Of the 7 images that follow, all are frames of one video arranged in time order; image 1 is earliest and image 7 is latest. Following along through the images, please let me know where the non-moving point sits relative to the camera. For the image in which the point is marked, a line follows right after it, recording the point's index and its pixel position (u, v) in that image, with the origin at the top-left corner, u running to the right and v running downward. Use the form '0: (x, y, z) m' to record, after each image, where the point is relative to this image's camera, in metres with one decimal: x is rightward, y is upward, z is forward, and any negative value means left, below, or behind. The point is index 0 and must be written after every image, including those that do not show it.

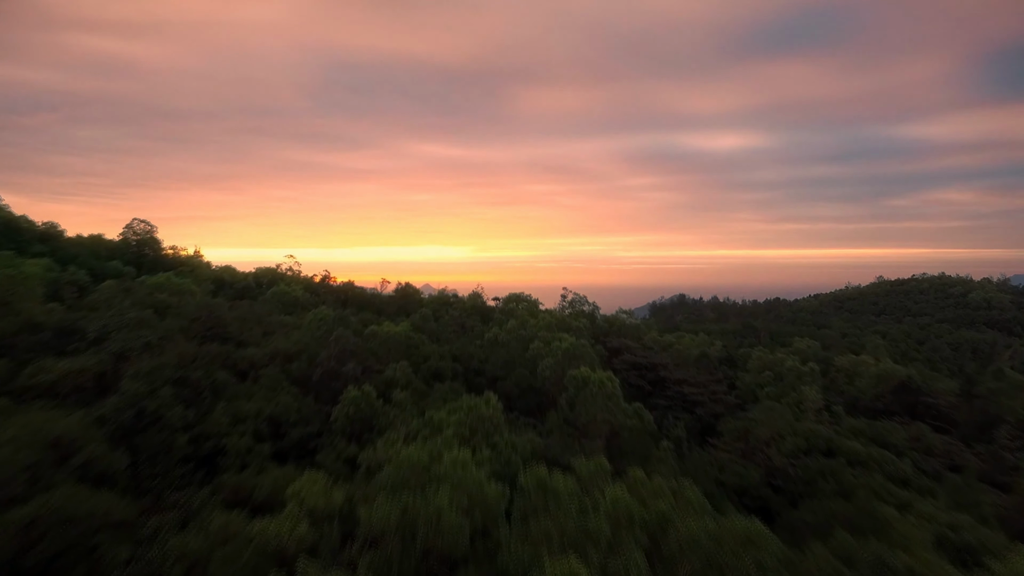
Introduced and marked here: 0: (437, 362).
0: (-1.3, -1.3, +7.4) m
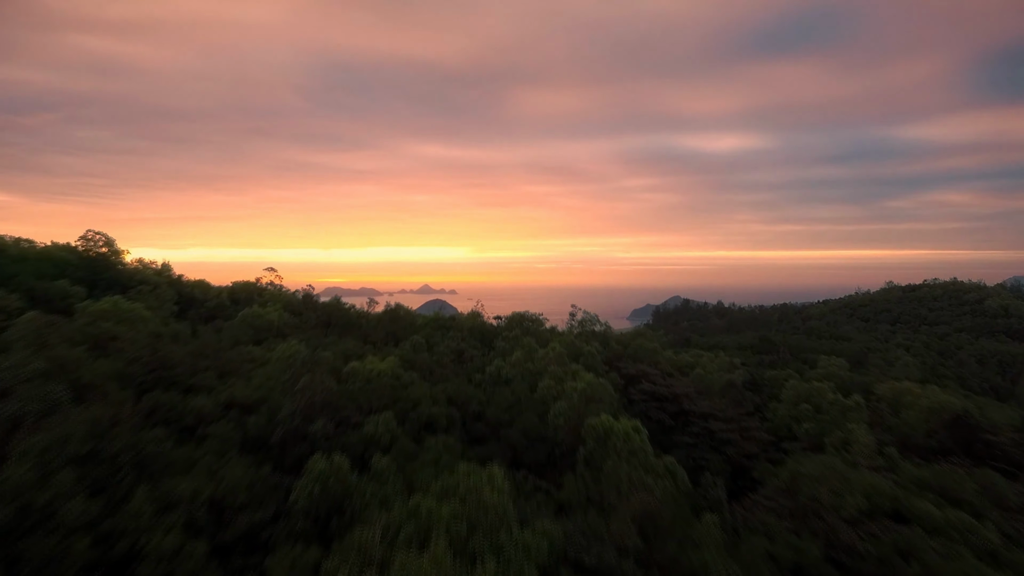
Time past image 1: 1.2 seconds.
0: (-1.2, -1.8, +6.2) m
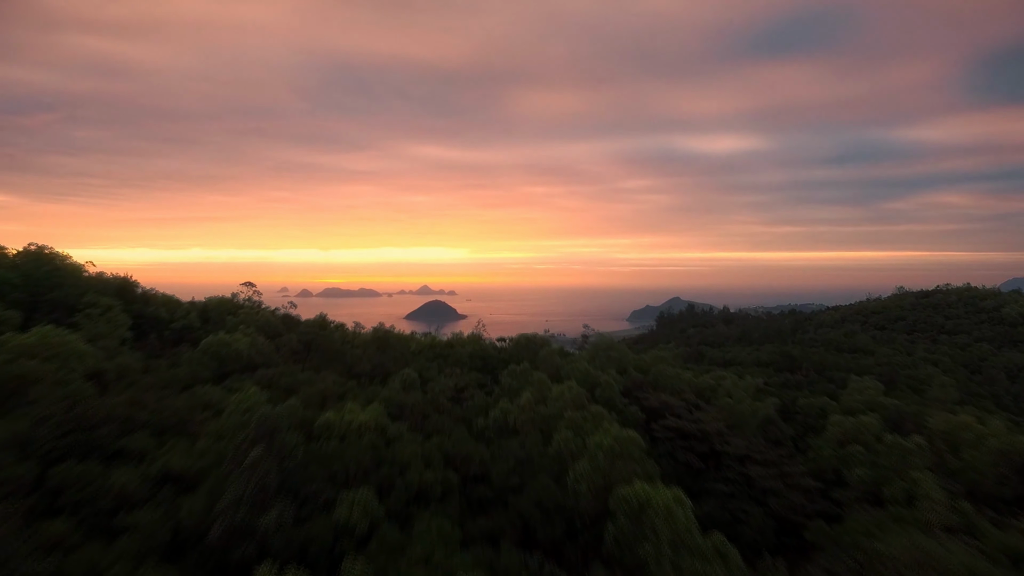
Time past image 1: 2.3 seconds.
0: (-1.1, -2.2, +5.0) m
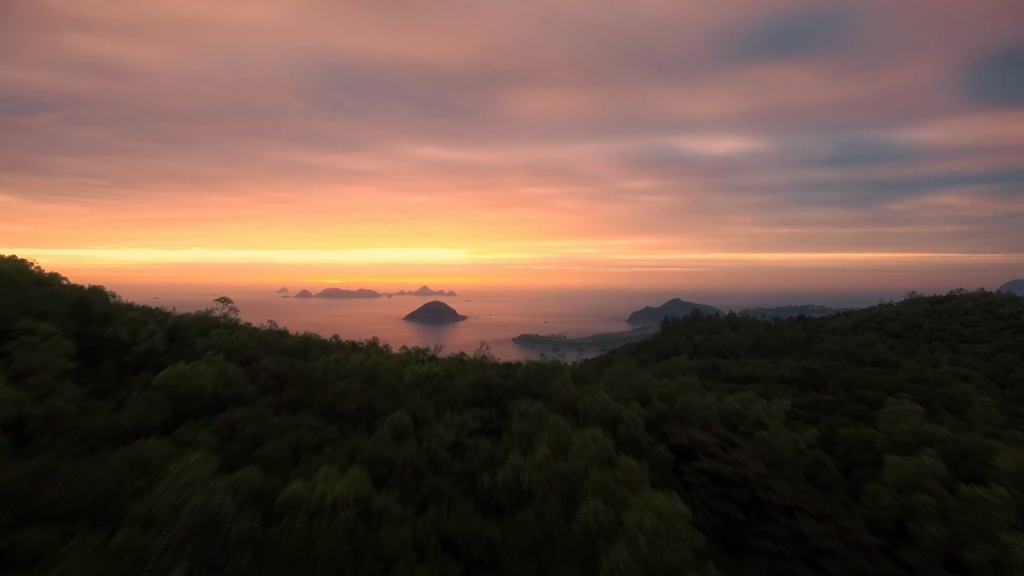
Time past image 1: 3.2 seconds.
0: (-0.9, -2.6, +3.8) m
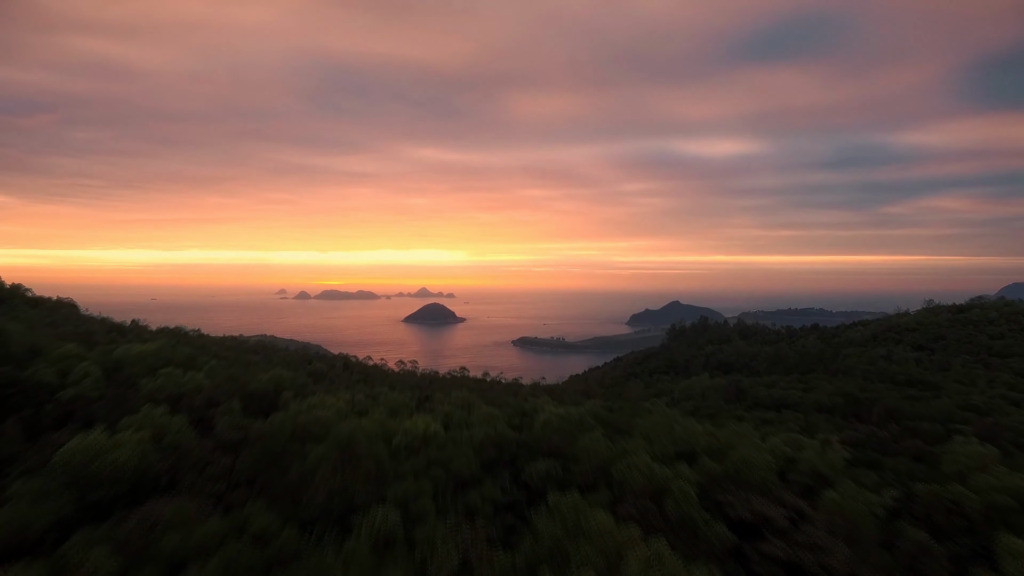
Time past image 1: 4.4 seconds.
0: (-0.7, -3.1, +2.3) m
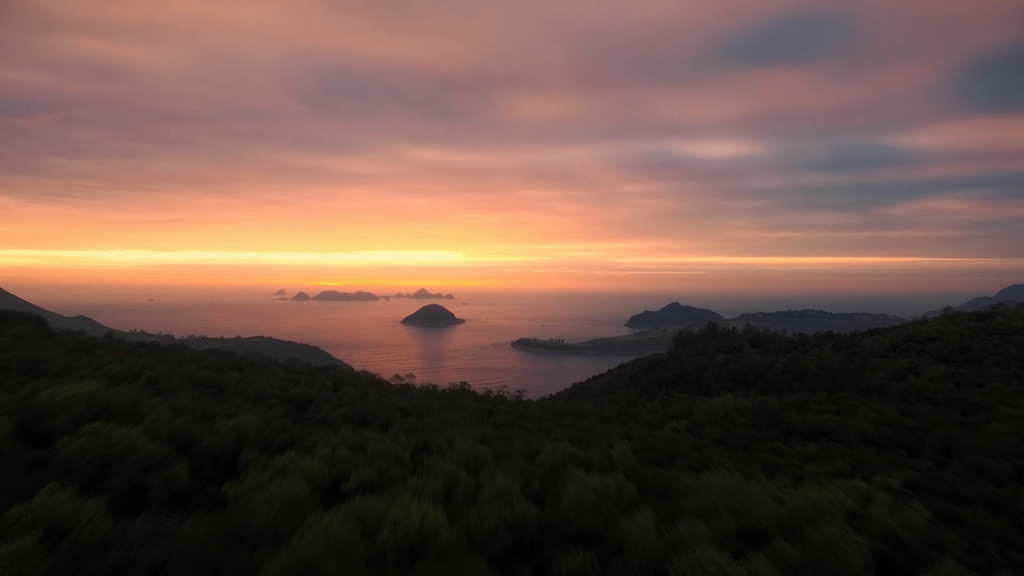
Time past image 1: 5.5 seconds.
0: (-0.4, -3.5, +0.8) m
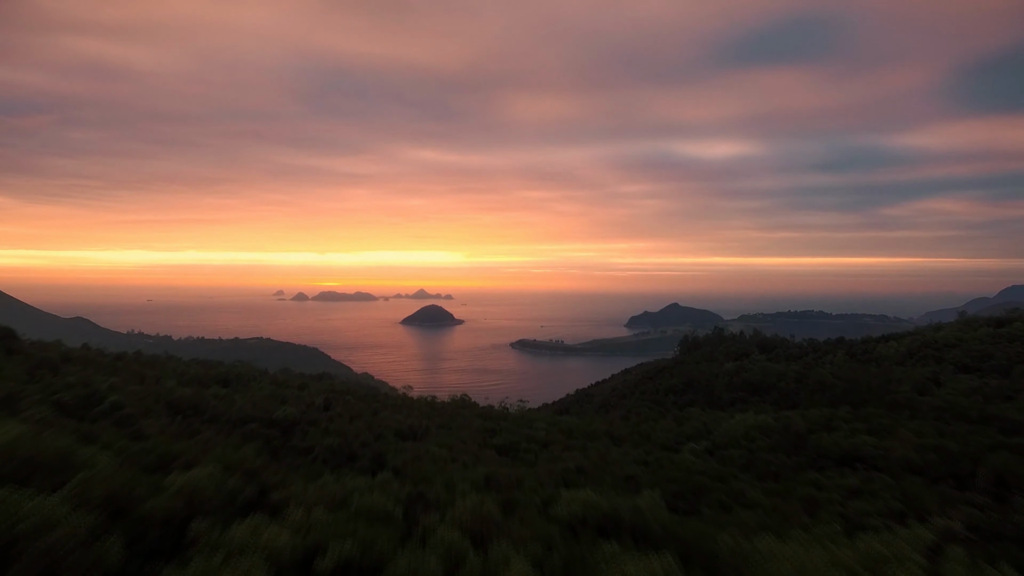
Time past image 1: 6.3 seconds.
0: (-0.2, -3.8, -0.4) m
